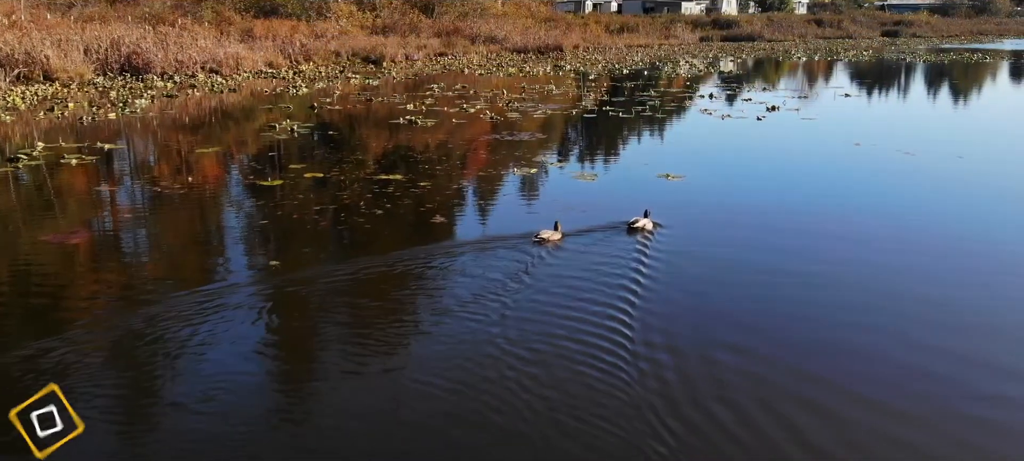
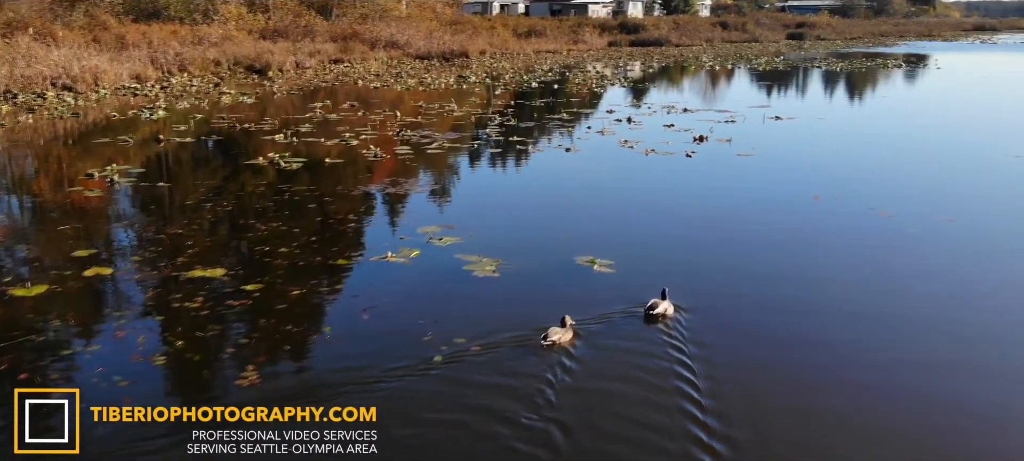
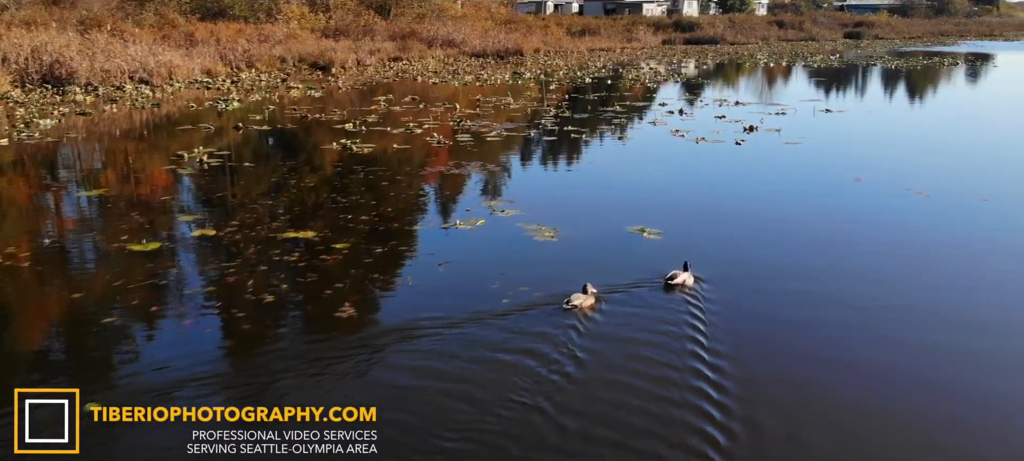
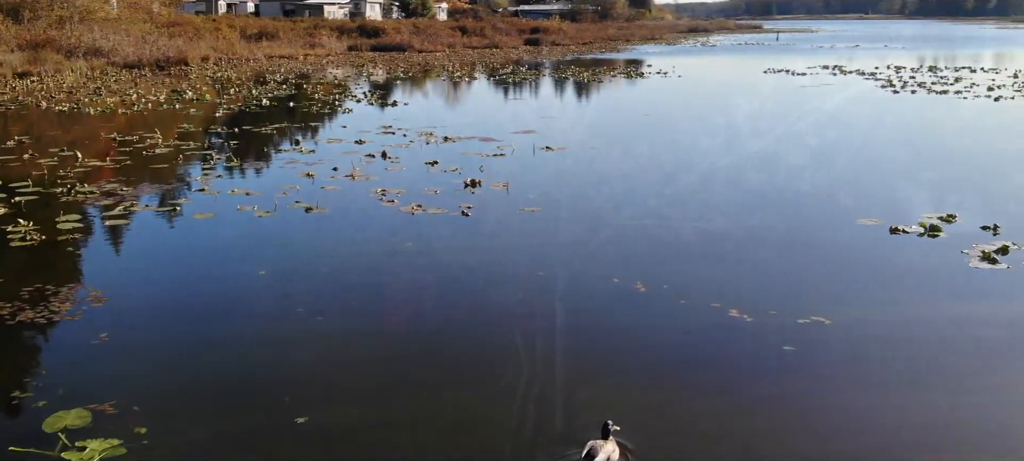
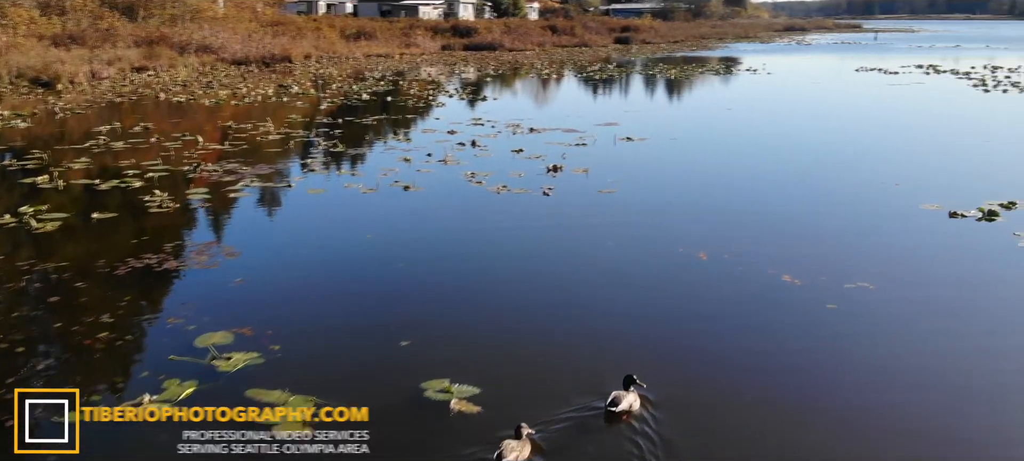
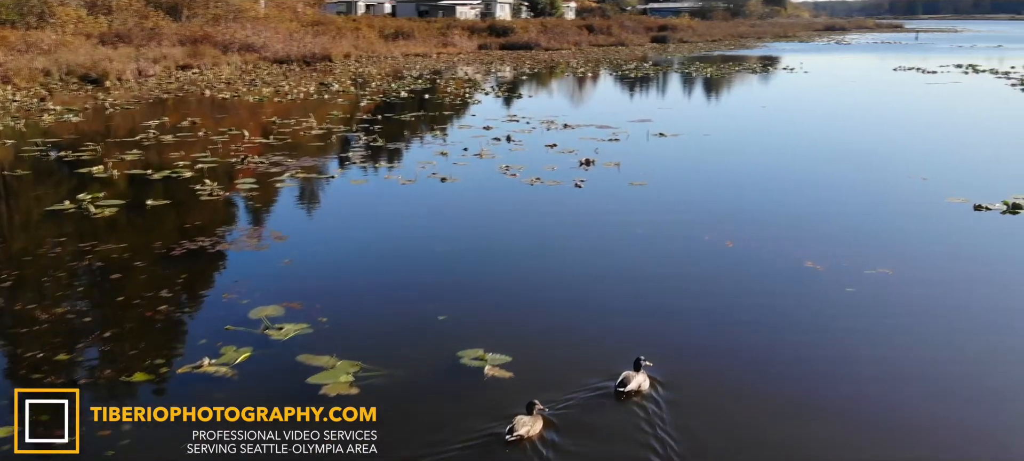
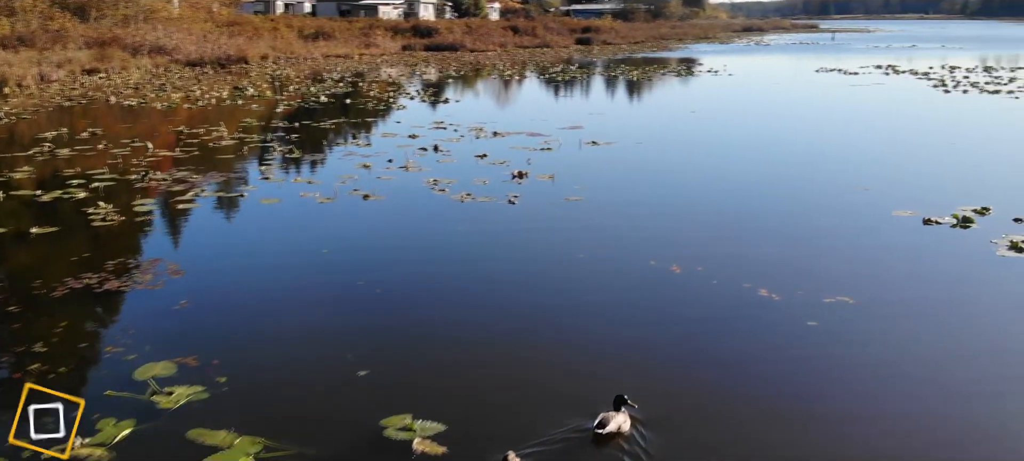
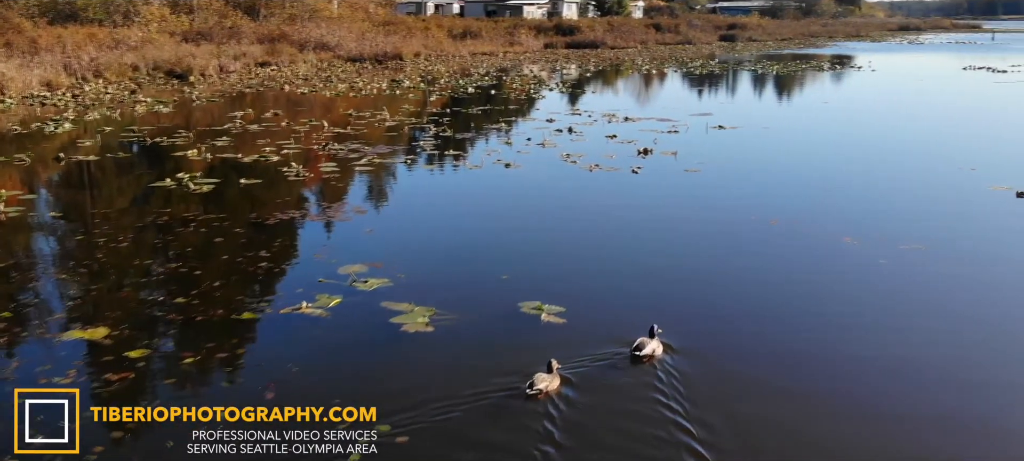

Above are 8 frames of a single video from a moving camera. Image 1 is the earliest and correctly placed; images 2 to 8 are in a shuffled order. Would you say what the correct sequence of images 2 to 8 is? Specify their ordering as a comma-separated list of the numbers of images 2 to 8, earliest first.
3, 2, 8, 6, 5, 7, 4
